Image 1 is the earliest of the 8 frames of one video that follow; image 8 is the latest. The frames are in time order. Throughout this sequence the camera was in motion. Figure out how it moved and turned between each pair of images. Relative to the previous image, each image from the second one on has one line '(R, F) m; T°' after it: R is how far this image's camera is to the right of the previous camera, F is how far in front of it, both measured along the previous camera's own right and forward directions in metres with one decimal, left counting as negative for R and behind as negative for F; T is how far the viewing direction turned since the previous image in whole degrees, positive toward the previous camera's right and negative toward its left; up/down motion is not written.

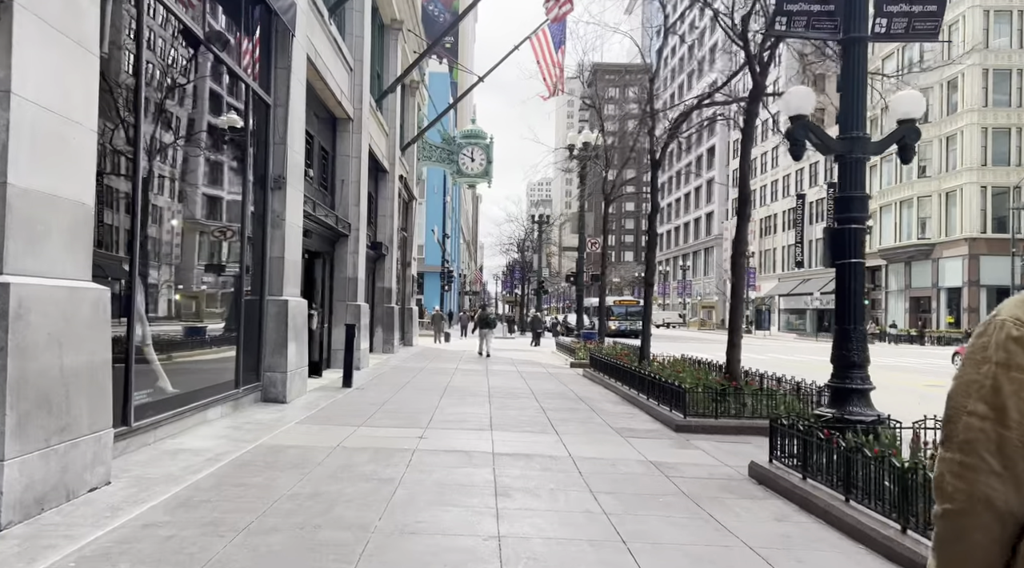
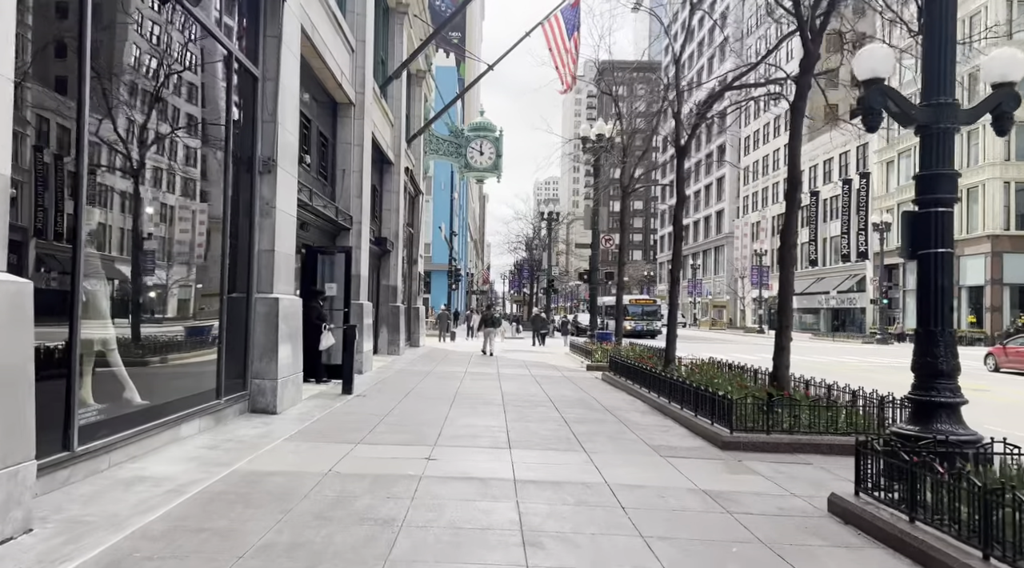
(-0.2, +1.4) m; 0°
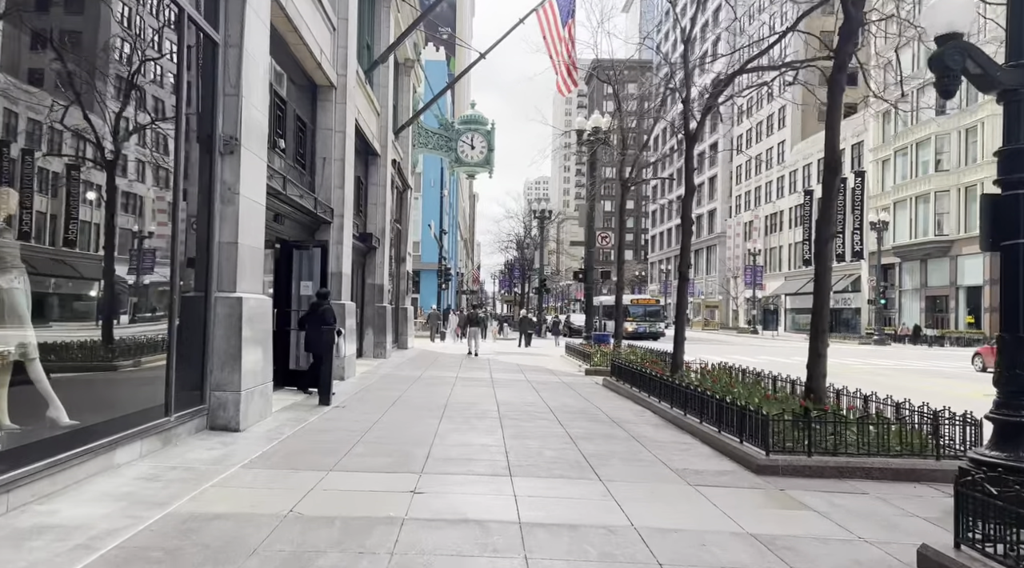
(-0.1, +1.4) m; +1°
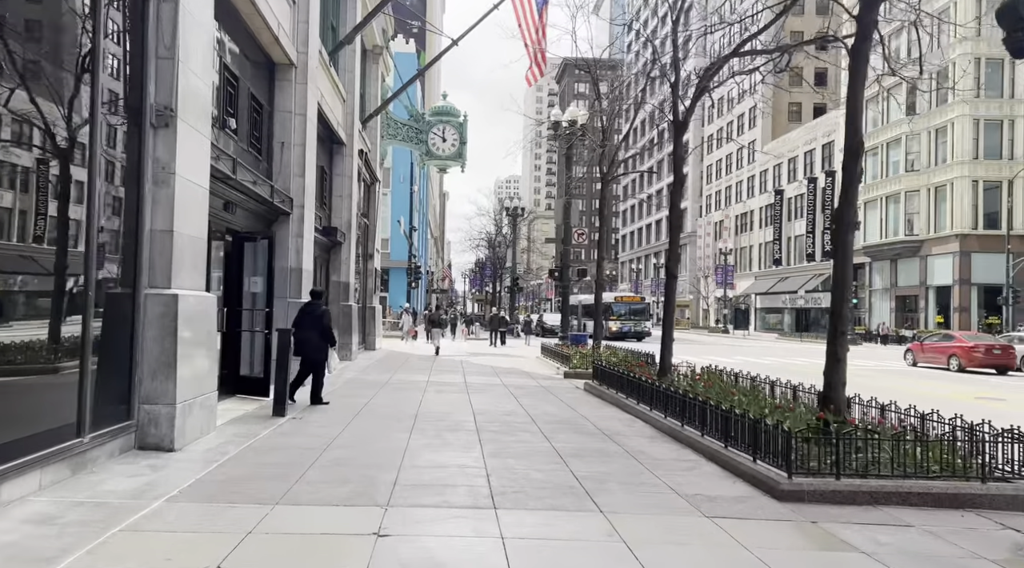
(-0.1, +1.2) m; +2°
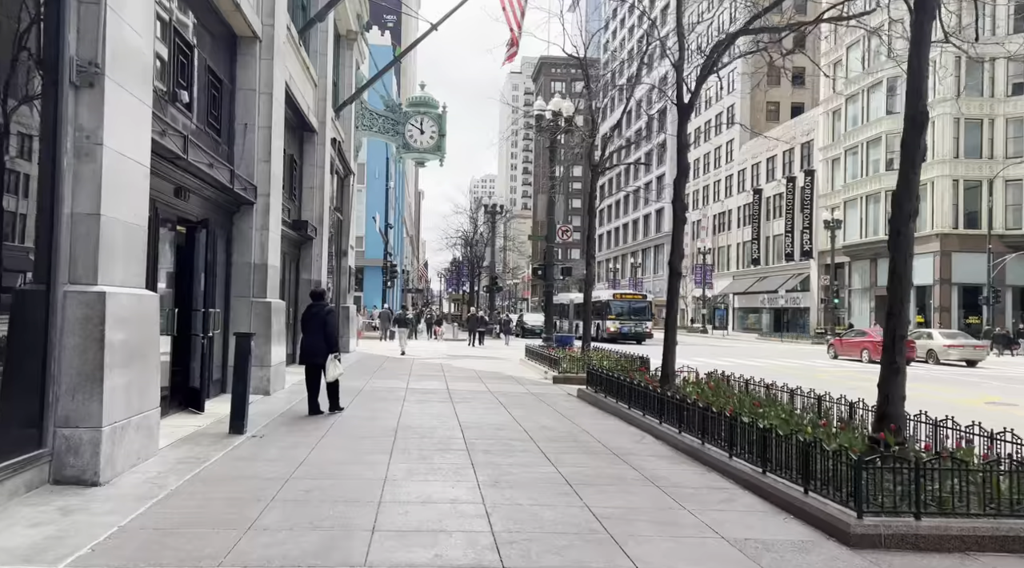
(-0.2, +1.4) m; +2°
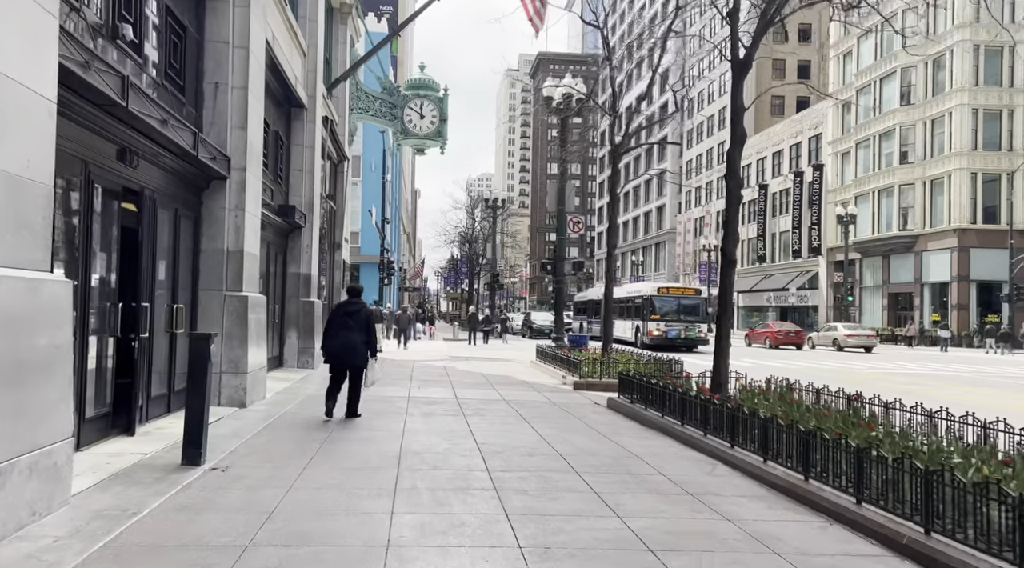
(-0.4, +2.2) m; 0°
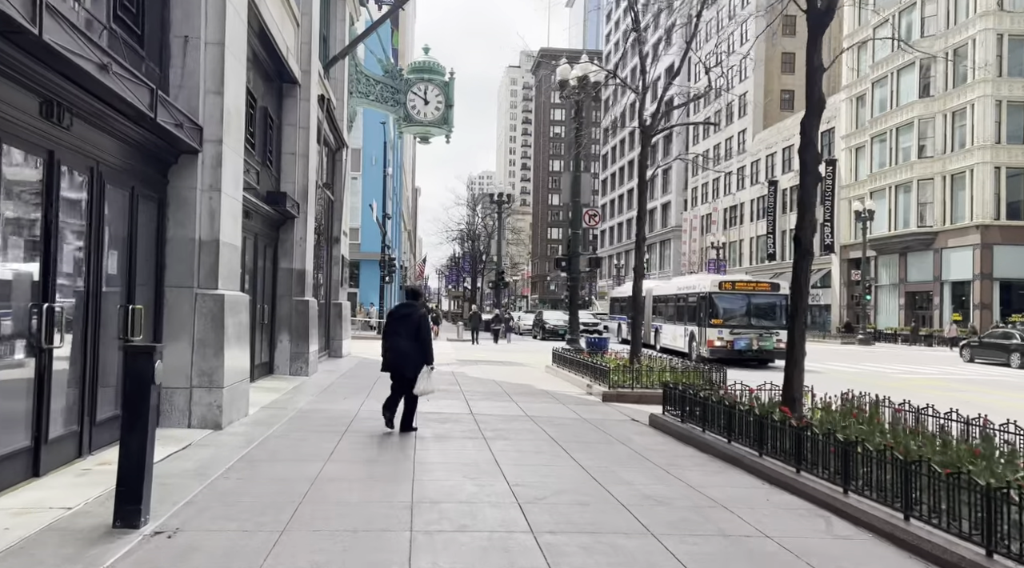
(-0.4, +2.0) m; 0°
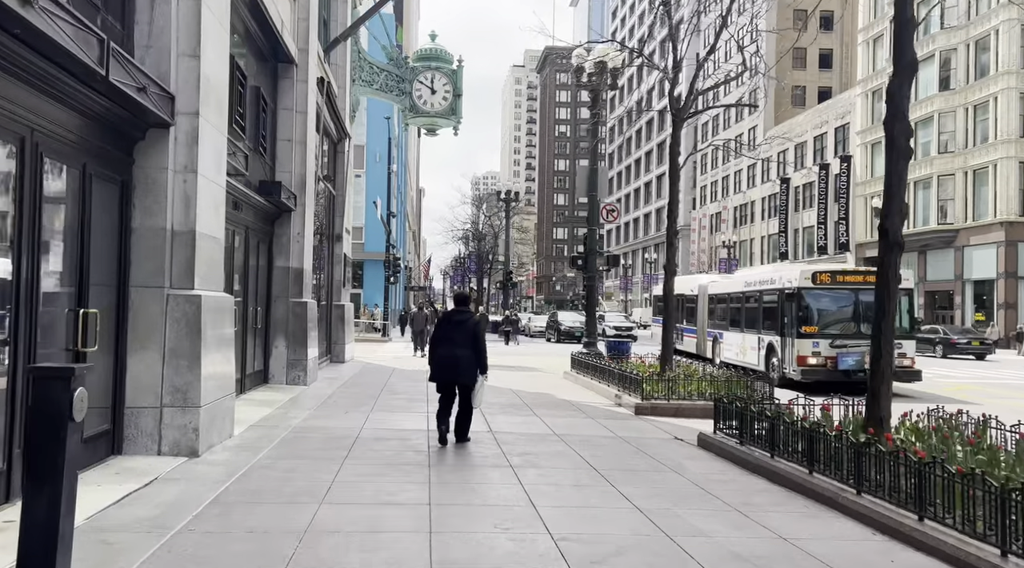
(-0.3, +1.6) m; 0°
